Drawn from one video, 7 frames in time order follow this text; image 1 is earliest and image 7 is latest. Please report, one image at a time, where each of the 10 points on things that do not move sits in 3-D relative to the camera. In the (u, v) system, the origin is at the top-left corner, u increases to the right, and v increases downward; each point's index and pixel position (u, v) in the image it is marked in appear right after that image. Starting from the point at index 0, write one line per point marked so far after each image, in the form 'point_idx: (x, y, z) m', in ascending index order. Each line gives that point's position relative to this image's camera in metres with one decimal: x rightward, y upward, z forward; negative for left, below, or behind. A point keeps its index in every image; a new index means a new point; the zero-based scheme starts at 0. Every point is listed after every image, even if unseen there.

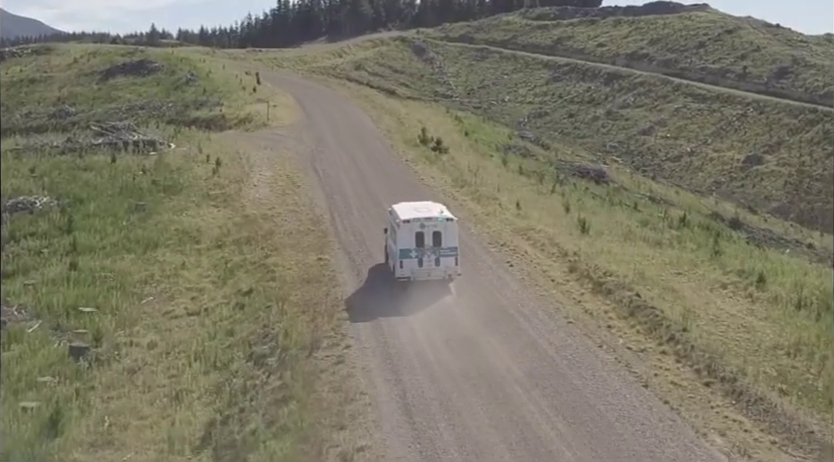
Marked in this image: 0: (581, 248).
0: (+3.8, -0.4, +19.9) m
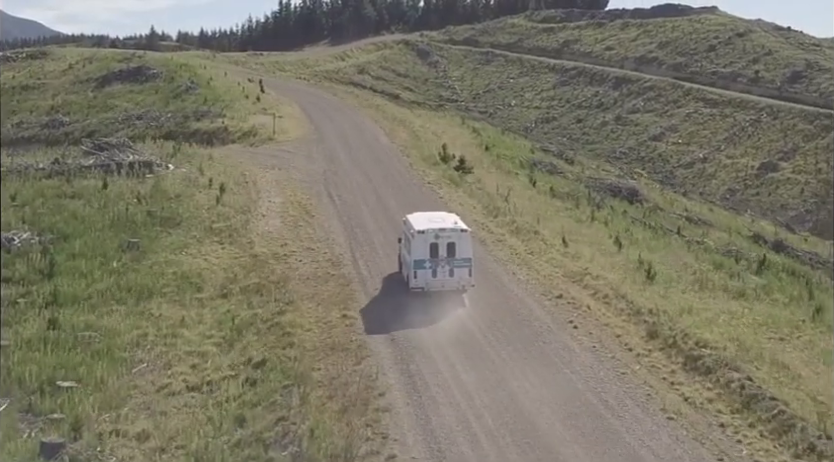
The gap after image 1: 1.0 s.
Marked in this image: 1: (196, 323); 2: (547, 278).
0: (+4.6, -1.4, +16.7) m
1: (-4.5, -1.9, +17.6) m
2: (+2.9, -1.1, +19.0) m
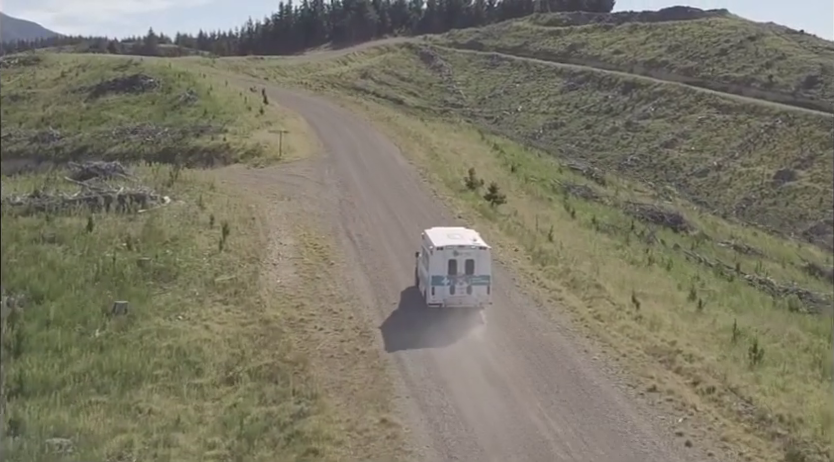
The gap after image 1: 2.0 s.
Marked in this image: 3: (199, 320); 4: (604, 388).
0: (+5.6, -2.6, +13.1) m
1: (-3.6, -3.1, +14.0) m
2: (+3.8, -2.3, +15.3) m
3: (-4.5, -1.8, +17.9) m
4: (+3.1, -2.5, +14.3) m
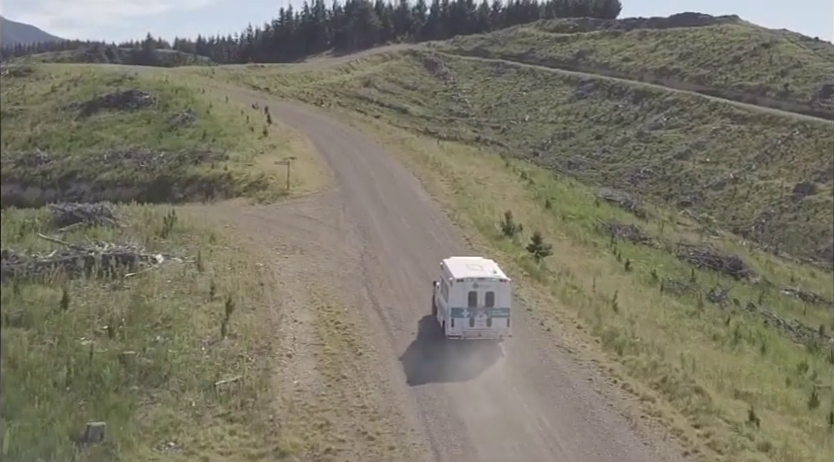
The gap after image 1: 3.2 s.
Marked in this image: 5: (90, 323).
0: (+6.5, -4.3, +9.1) m
1: (-2.6, -4.7, +9.9) m
2: (+4.8, -3.9, +11.3) m
3: (-3.6, -3.5, +13.9) m
4: (+4.0, -4.2, +10.2) m
5: (-6.8, -1.9, +18.1) m
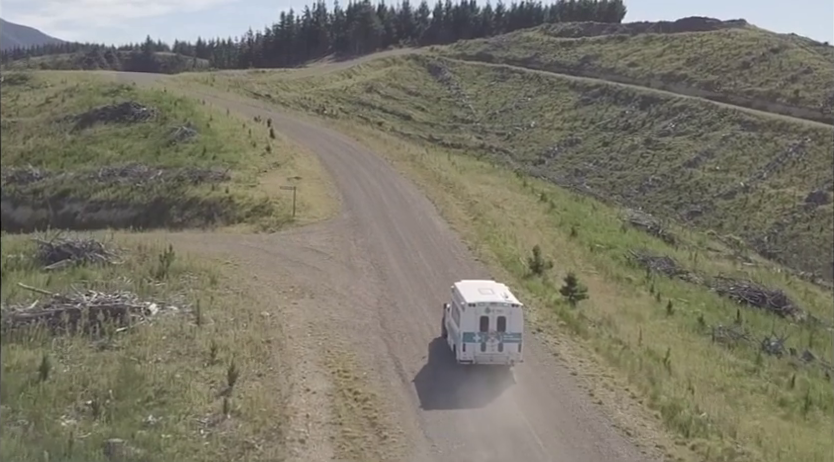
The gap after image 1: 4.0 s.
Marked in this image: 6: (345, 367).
0: (+7.1, -5.3, +6.6) m
1: (-2.0, -5.8, +7.5) m
2: (+5.4, -5.0, +8.9) m
3: (-3.0, -4.6, +11.4) m
4: (+4.6, -5.2, +7.8) m
5: (-6.2, -3.0, +15.6) m
6: (-1.5, -2.8, +17.8) m
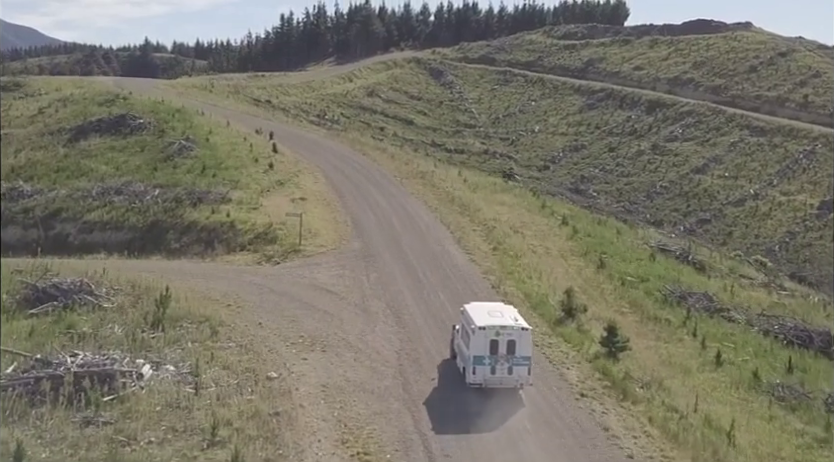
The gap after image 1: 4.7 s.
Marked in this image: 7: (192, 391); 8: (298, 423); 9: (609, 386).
0: (+7.7, -6.4, +4.3) m
1: (-1.4, -6.9, +5.2) m
2: (+6.0, -6.1, +6.6) m
3: (-2.4, -5.6, +9.1) m
4: (+5.2, -6.3, +5.5) m
5: (-5.7, -4.1, +13.3) m
6: (-0.9, -3.9, +15.5) m
7: (-4.6, -3.1, +17.6) m
8: (-2.2, -3.6, +16.2) m
9: (+4.1, -3.3, +18.6) m
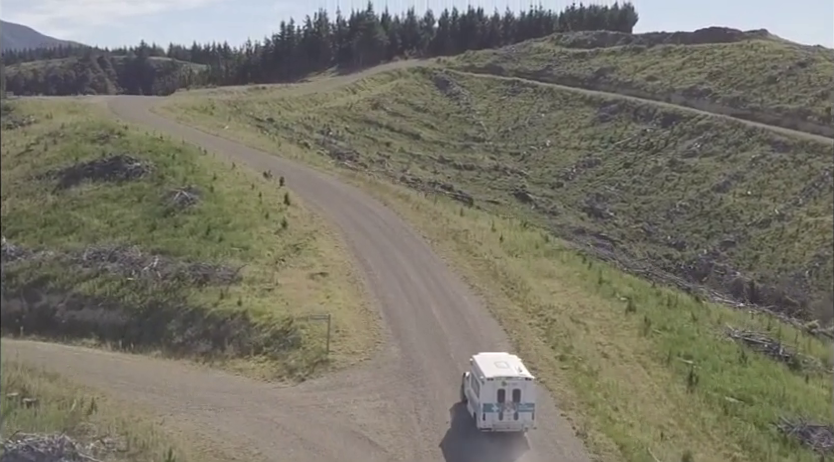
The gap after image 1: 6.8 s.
0: (+9.3, -9.5, -0.7) m
1: (+0.2, -10.0, +0.1) m
2: (+7.6, -9.2, +1.5) m
3: (-0.8, -8.8, +4.1) m
4: (+6.8, -9.4, +0.4) m
5: (-4.1, -7.3, +8.2) m
6: (+0.7, -7.0, +10.4) m
7: (-3.0, -6.3, +12.5) m
8: (-0.7, -6.7, +11.1) m
9: (+5.7, -6.5, +13.5) m
